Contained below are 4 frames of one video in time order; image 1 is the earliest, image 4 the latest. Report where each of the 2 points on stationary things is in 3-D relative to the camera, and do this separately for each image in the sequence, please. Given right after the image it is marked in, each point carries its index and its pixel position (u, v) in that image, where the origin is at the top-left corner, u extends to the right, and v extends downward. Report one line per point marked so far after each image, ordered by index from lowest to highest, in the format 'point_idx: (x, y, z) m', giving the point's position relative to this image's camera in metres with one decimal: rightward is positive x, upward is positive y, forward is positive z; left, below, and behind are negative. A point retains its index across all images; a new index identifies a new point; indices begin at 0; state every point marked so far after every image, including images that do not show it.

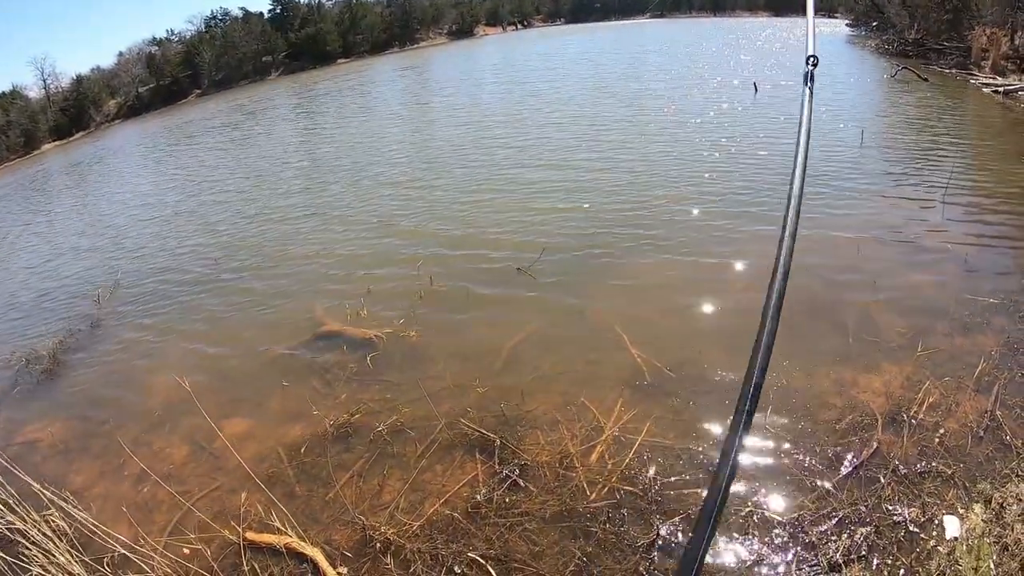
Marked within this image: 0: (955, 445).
0: (+4.4, -1.6, +6.2) m
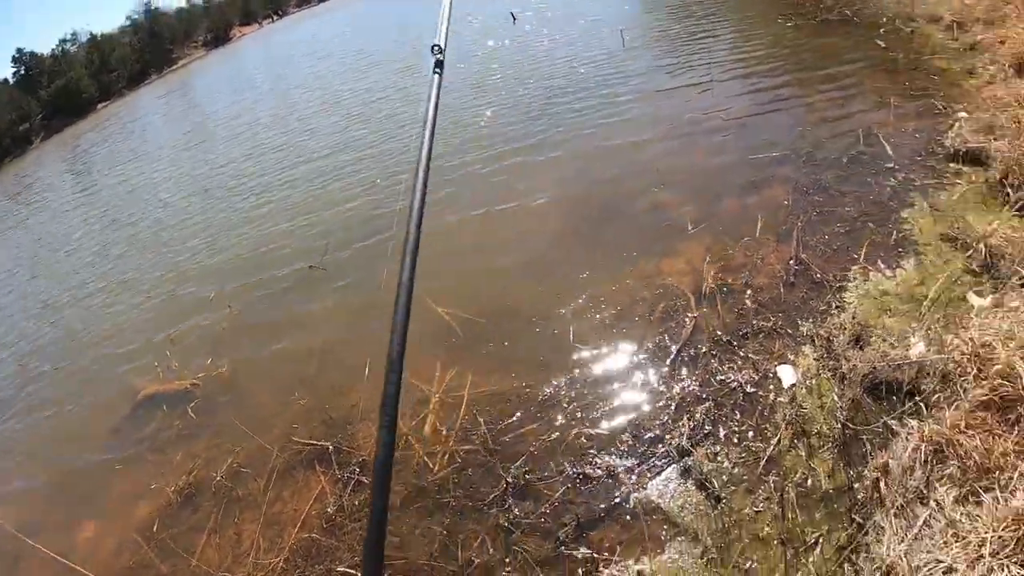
0: (+2.7, -0.1, +6.2) m
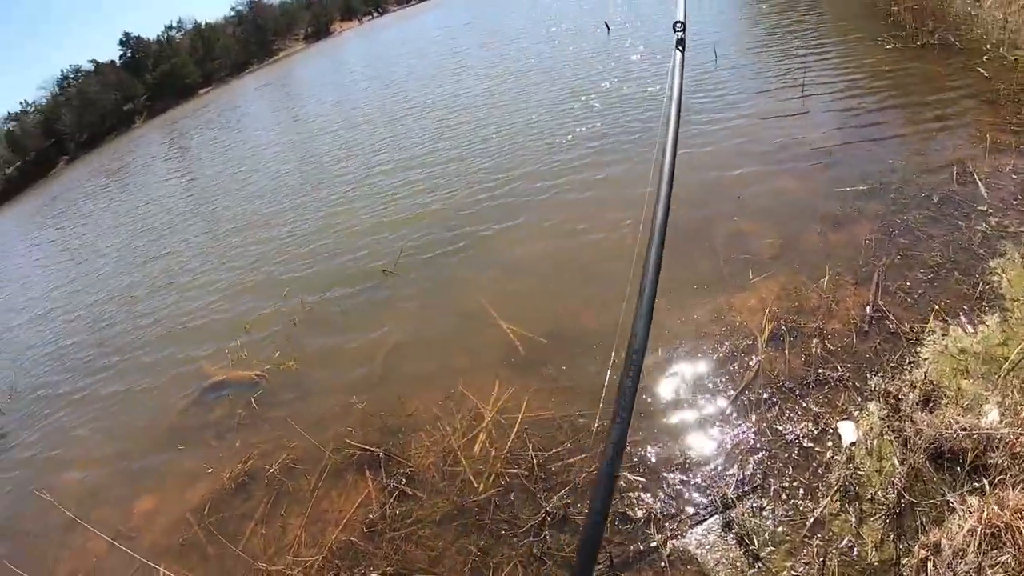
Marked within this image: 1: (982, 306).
0: (+3.2, -0.6, +5.9) m
1: (+4.7, -0.2, +6.0) m
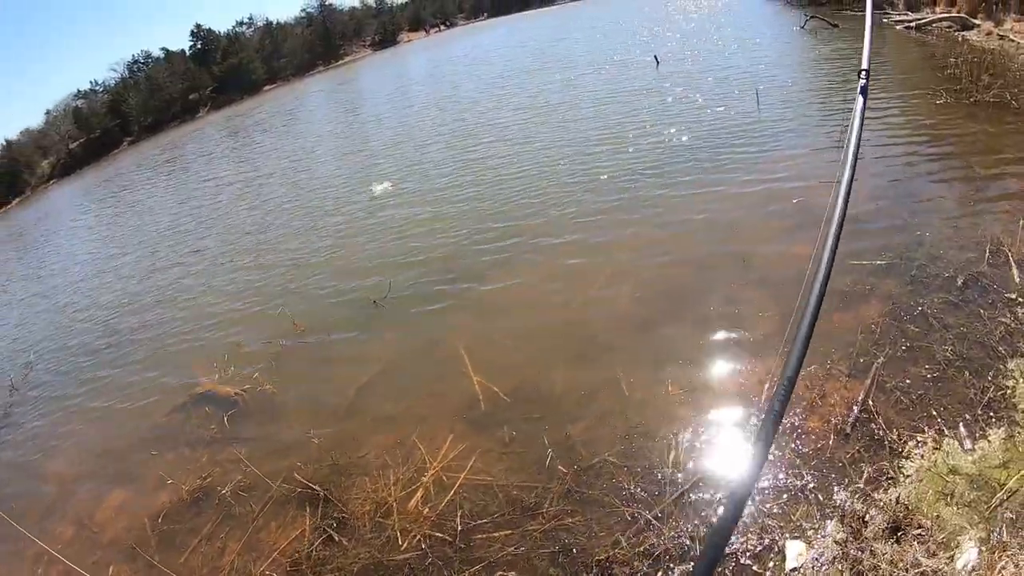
0: (+2.6, -1.4, +5.3) m
1: (+4.1, -1.2, +5.2) m
